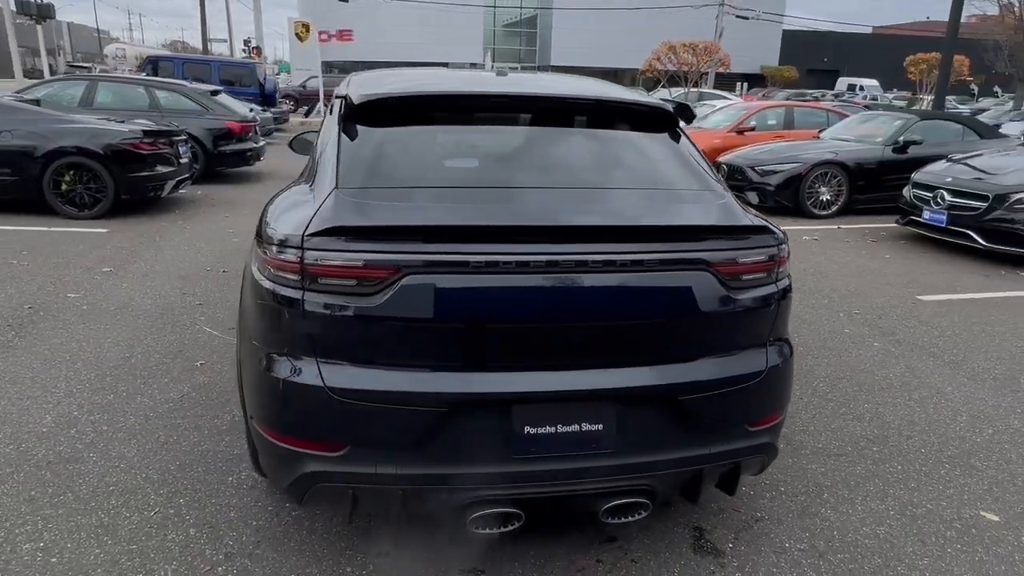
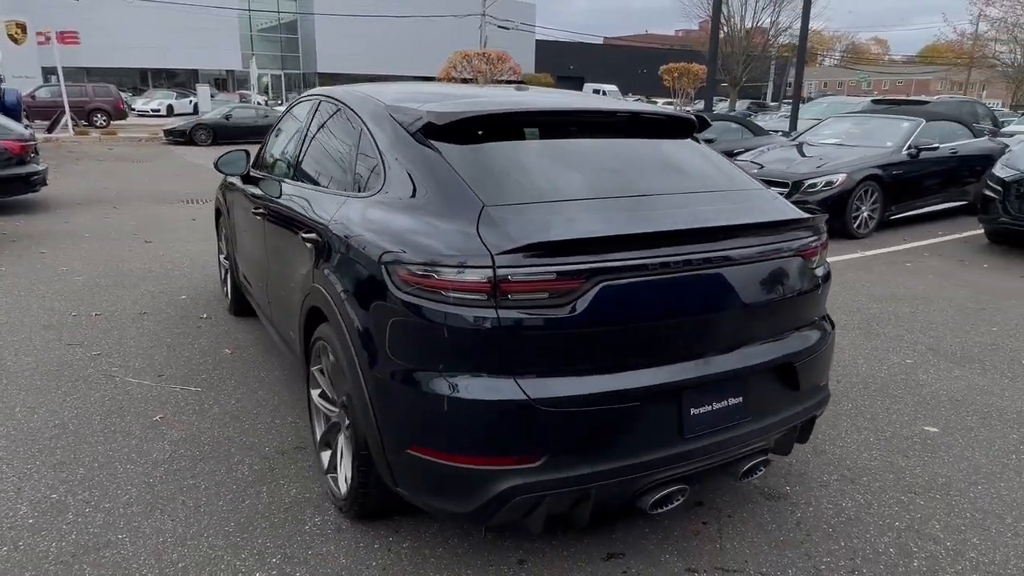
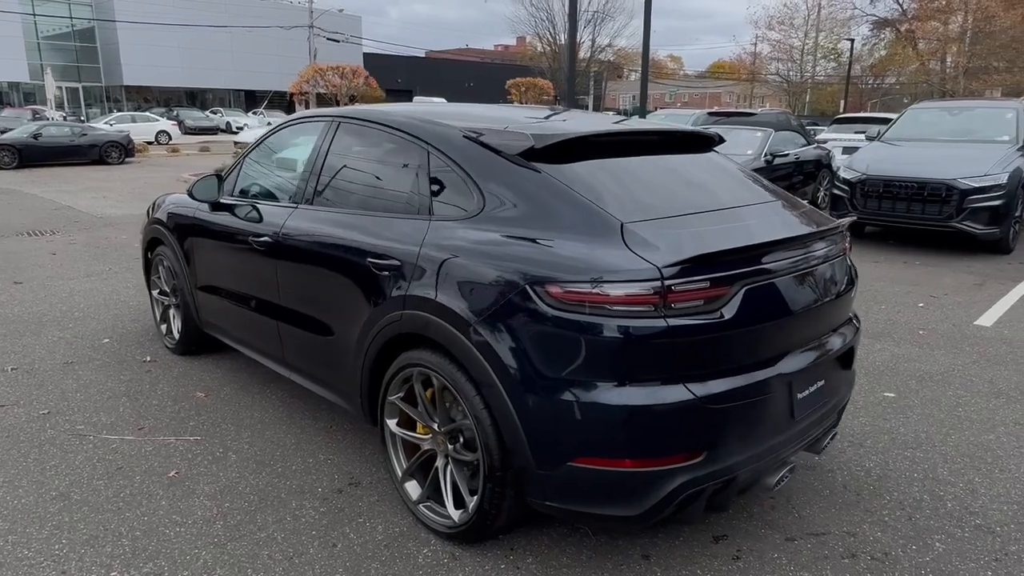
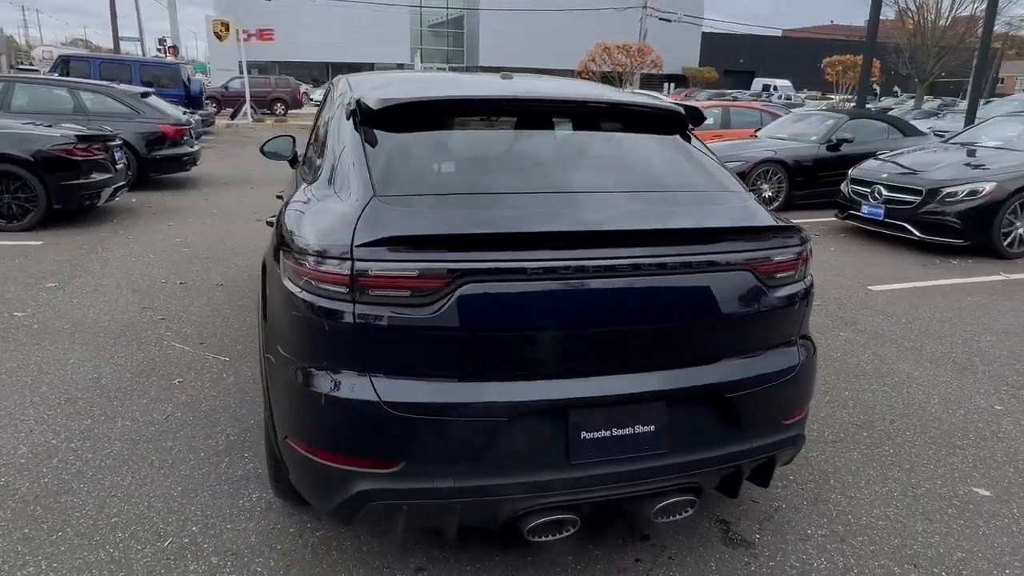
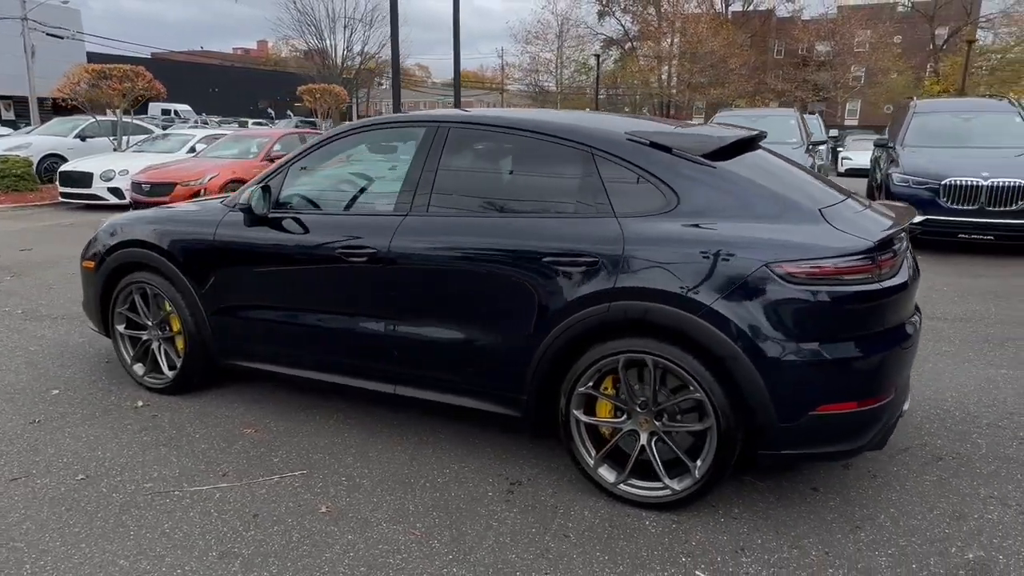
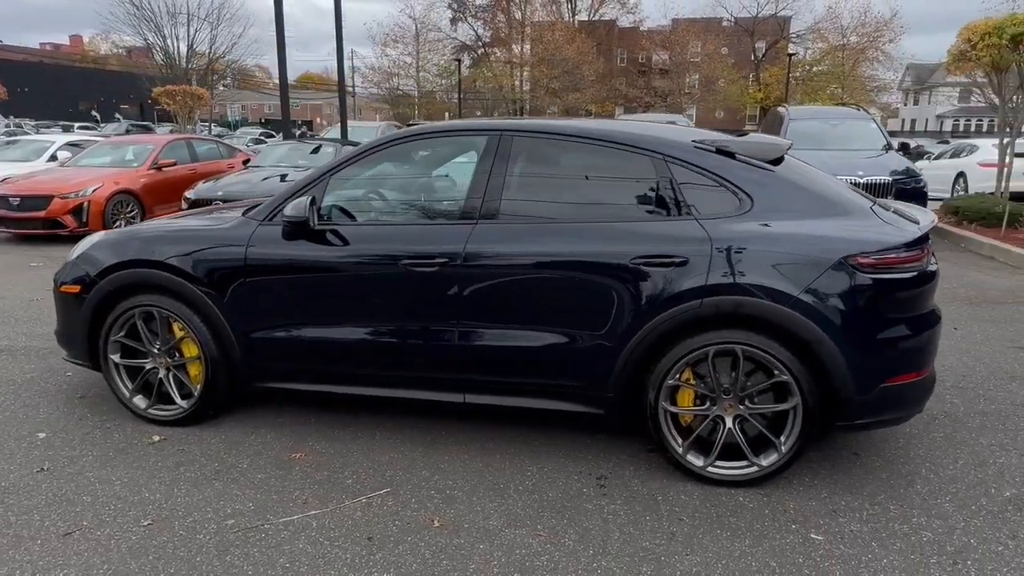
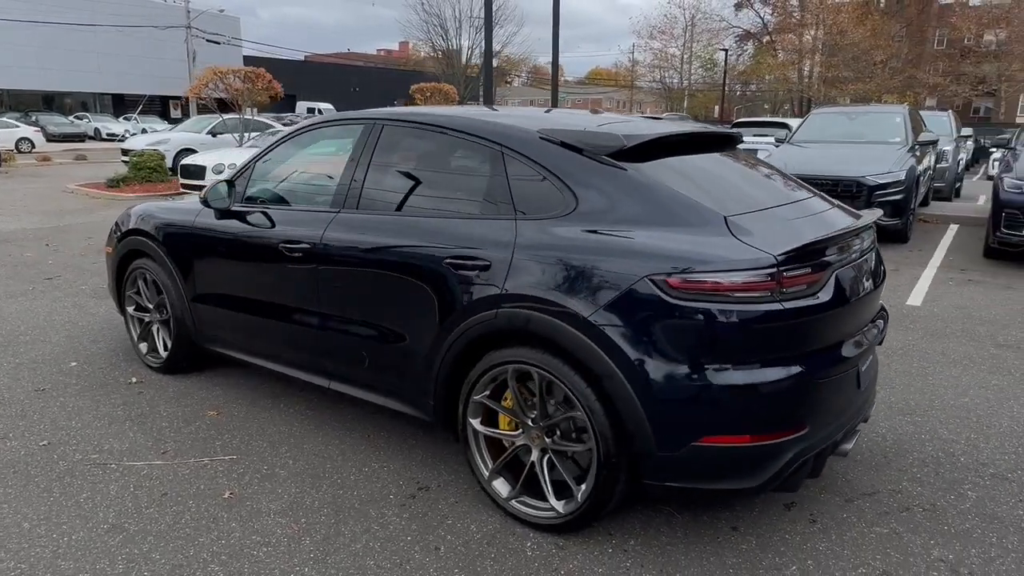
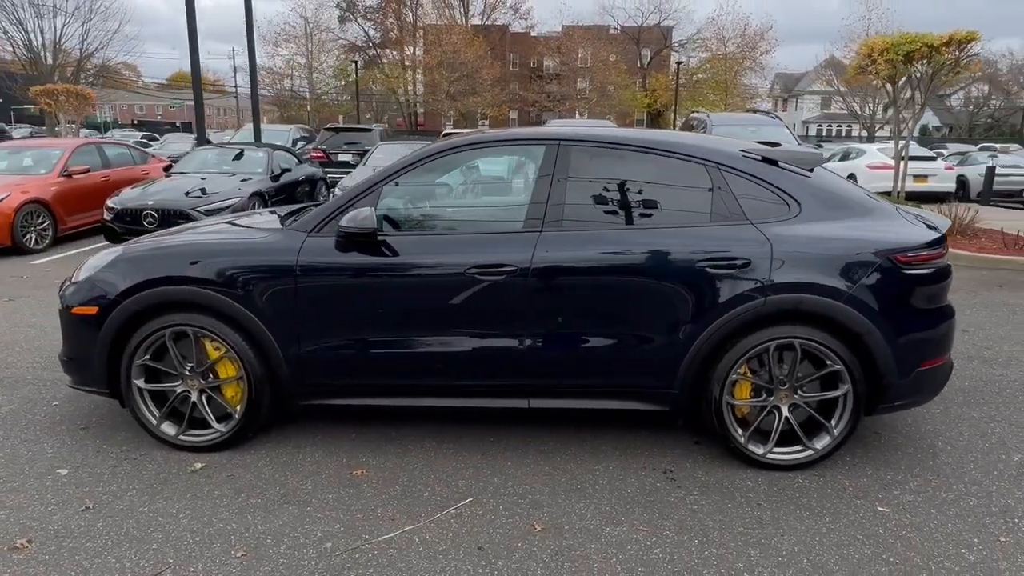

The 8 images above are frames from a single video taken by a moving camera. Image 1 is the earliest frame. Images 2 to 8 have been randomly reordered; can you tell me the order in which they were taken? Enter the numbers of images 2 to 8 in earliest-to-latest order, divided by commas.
4, 2, 3, 7, 5, 6, 8
